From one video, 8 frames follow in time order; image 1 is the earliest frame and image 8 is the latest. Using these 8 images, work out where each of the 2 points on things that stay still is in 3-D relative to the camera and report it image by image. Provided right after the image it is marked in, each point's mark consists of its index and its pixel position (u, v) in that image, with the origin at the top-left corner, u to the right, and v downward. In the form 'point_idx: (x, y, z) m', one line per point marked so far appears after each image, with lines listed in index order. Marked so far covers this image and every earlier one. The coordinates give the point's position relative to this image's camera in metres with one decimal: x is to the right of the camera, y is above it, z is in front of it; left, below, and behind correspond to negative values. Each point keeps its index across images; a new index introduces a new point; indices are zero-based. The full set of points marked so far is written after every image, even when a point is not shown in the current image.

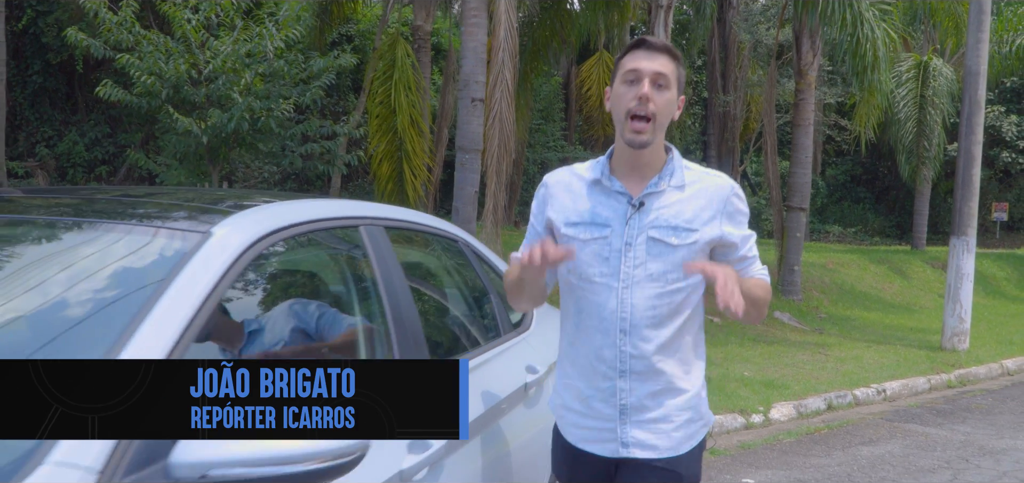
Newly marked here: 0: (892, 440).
0: (+2.5, -1.3, +6.4) m
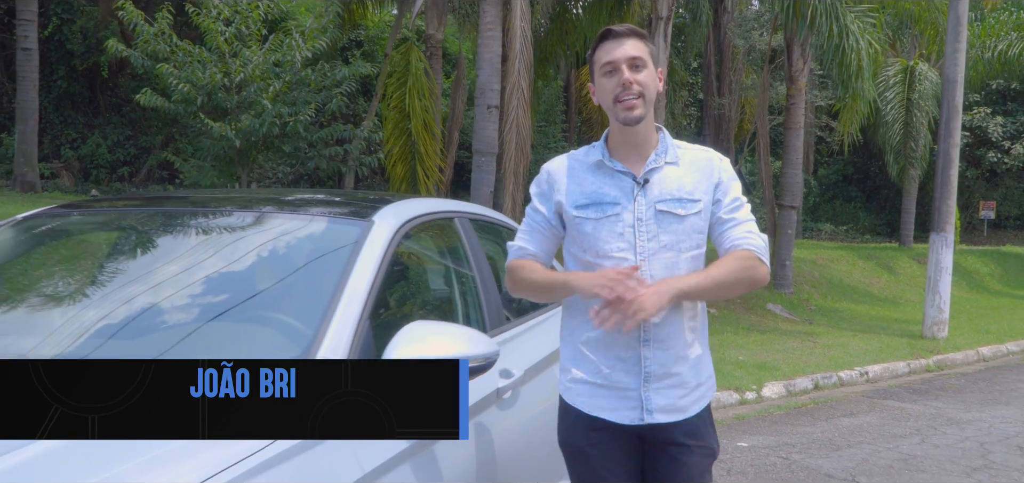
0: (+2.7, -1.3, +7.2) m
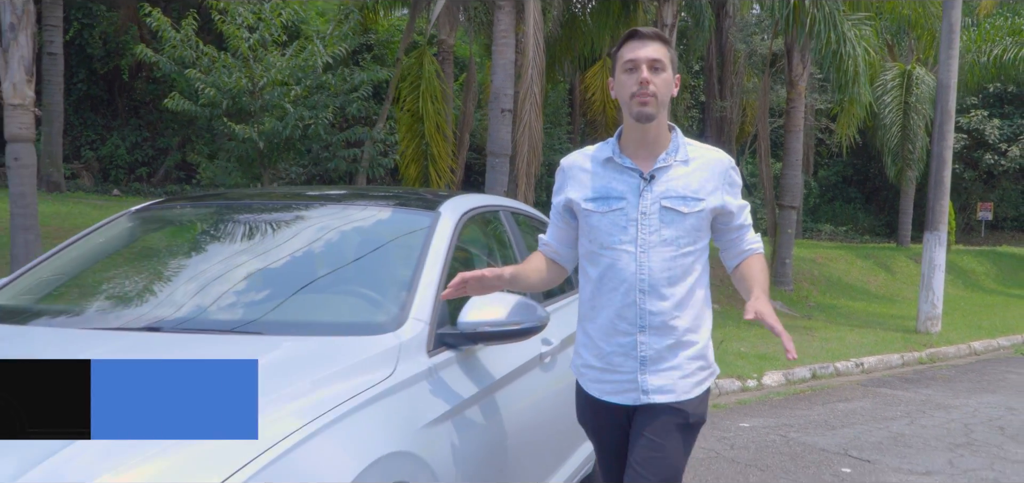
0: (+2.8, -1.2, +7.6) m
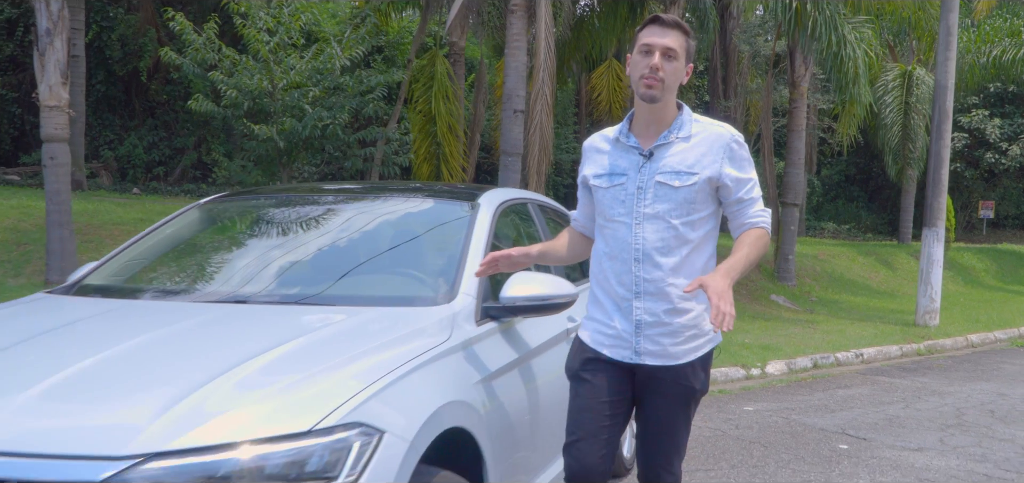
0: (+2.9, -1.2, +8.0) m
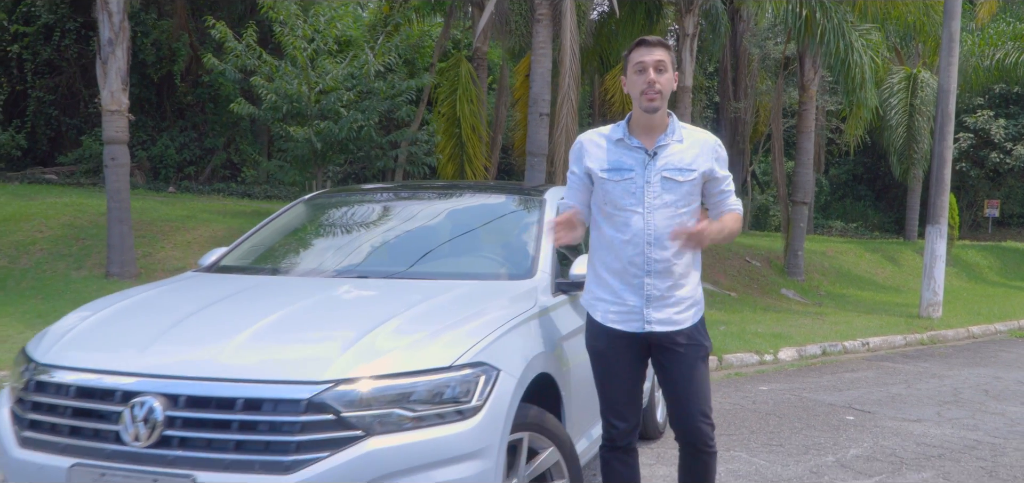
0: (+3.2, -1.2, +8.7) m
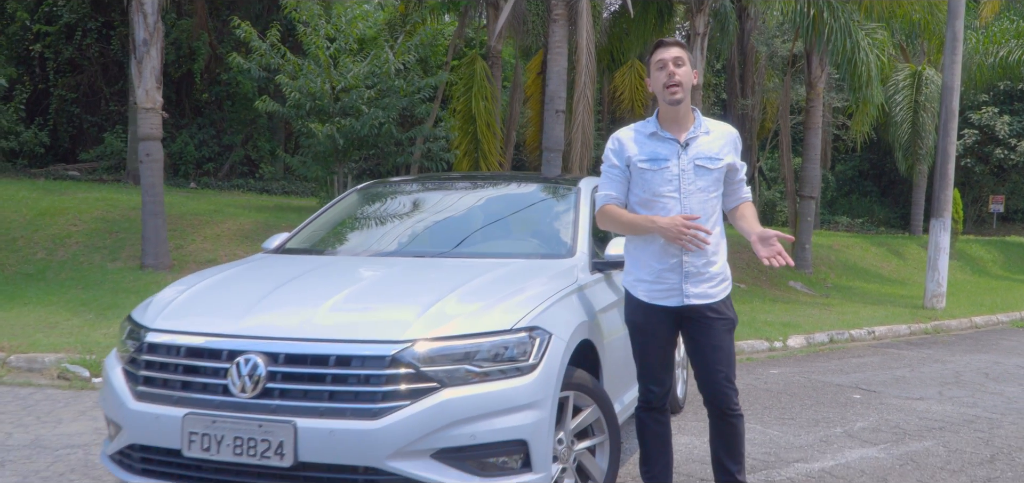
0: (+3.4, -1.1, +9.0) m
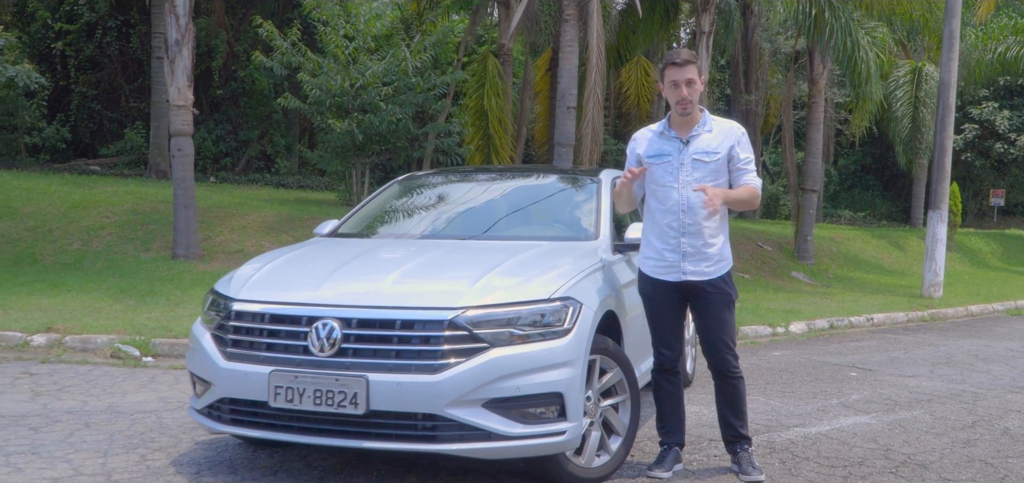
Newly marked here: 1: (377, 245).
0: (+3.5, -1.0, +9.5) m
1: (-0.6, 0.0, +4.5) m
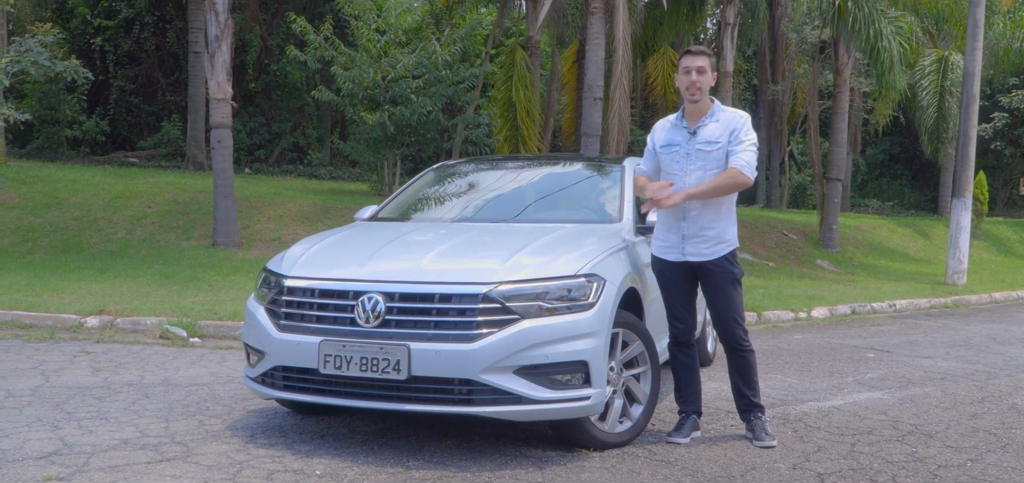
0: (+3.8, -0.8, +9.7) m
1: (-0.5, +0.1, +4.8) m
